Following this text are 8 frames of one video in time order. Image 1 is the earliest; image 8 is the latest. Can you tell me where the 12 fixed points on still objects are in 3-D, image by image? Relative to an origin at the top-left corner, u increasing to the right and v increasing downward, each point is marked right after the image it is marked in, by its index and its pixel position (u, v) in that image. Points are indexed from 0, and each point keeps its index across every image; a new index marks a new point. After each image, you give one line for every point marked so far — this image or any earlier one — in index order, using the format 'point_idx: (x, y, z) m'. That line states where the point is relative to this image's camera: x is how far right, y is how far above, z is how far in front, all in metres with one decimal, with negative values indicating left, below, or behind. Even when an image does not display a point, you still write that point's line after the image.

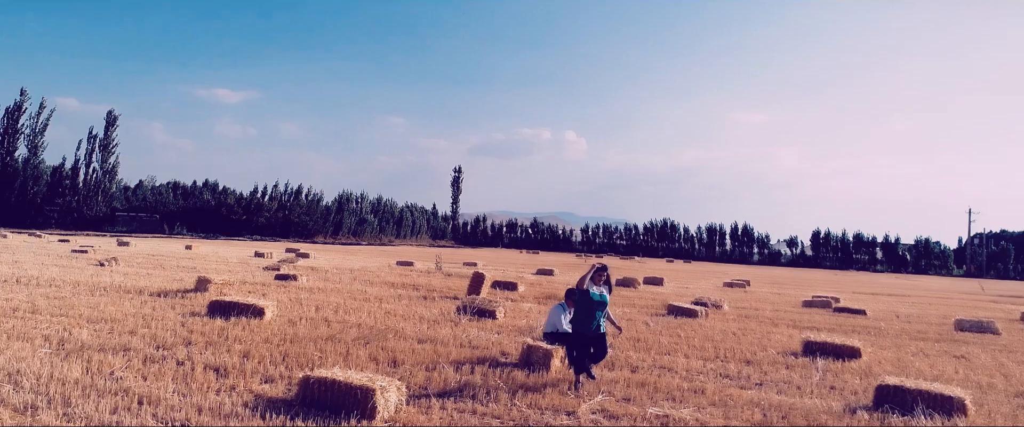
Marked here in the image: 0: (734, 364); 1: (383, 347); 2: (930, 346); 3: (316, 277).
0: (+2.6, -1.7, +8.3) m
1: (-1.4, -1.4, +7.7) m
2: (+6.4, -2.0, +10.8) m
3: (-4.5, -1.5, +16.3) m
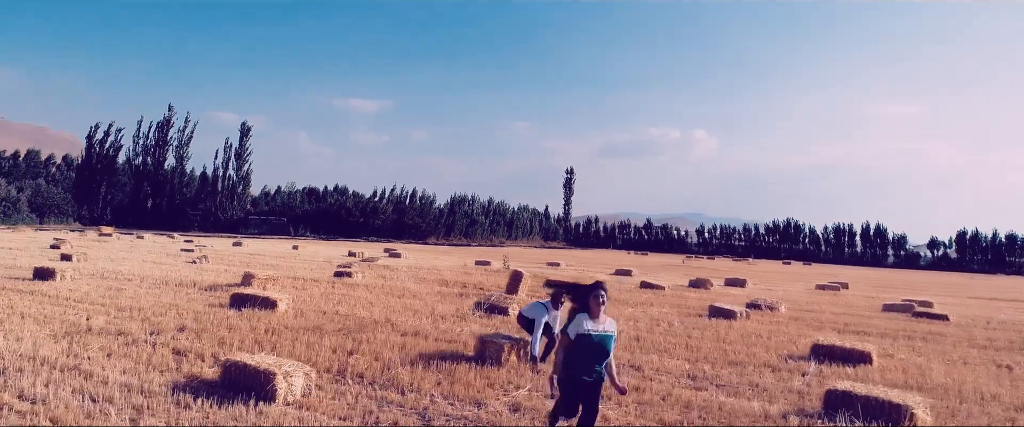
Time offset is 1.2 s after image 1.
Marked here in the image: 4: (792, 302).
0: (+2.3, -1.7, +7.9) m
1: (-1.8, -1.4, +8.1) m
2: (+6.5, -1.9, +9.7) m
3: (-3.3, -1.5, +17.1) m
4: (+6.8, -2.1, +17.1) m
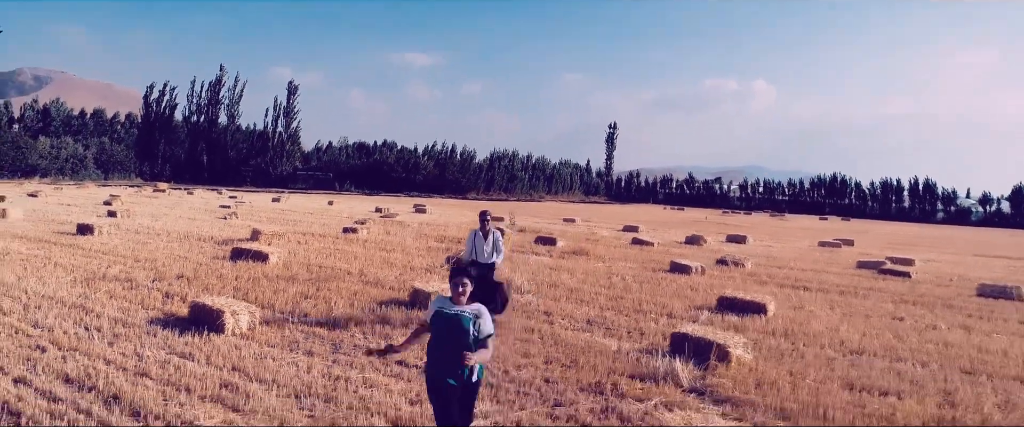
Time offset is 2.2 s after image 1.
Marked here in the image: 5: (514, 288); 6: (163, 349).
0: (+1.4, -1.3, +9.2) m
1: (-2.6, -1.0, +9.6) m
2: (+5.8, -1.4, +10.7) m
3: (-3.4, -0.5, +18.8) m
4: (+6.6, -1.1, +18.1) m
5: (0.0, -1.1, +10.6) m
6: (-3.1, -1.2, +6.4) m
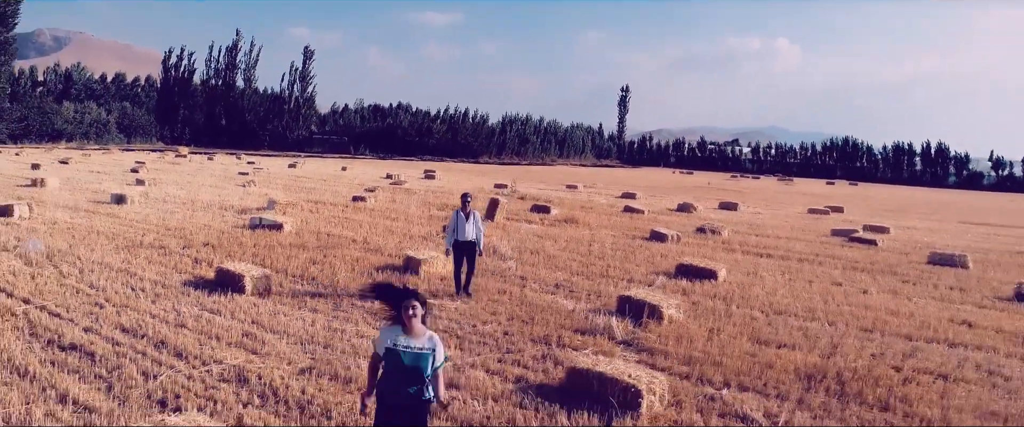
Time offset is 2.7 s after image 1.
0: (+1.1, -0.9, +10.6) m
1: (-2.9, -0.6, +11.1) m
2: (+5.5, -1.0, +12.0) m
3: (-3.5, +0.4, +20.2) m
4: (+6.5, -0.4, +19.3) m
5: (-0.2, -0.7, +12.0) m
6: (-3.5, -1.0, +7.8) m
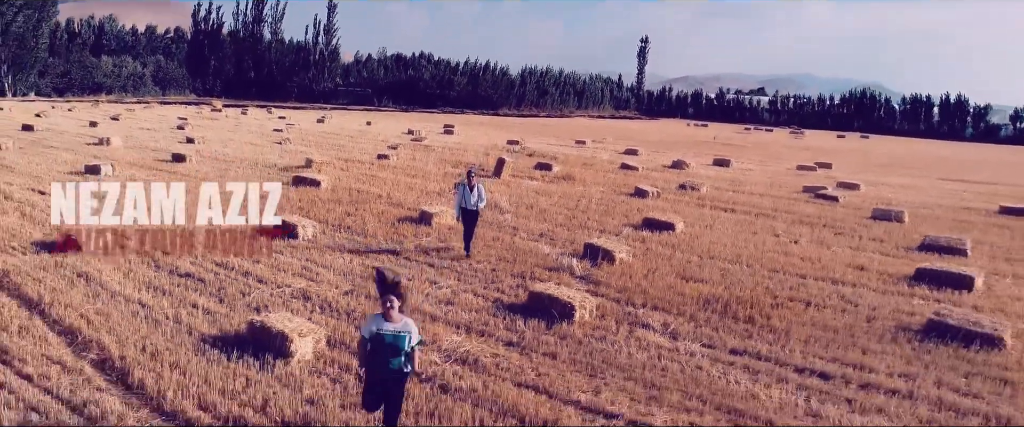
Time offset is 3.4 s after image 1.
0: (+1.0, -0.2, +13.1) m
1: (-2.9, +0.1, +13.7) m
2: (+5.5, -0.3, +14.3) m
3: (-3.3, +1.8, +22.7) m
4: (+6.7, +0.9, +21.5) m
5: (-0.3, +0.1, +14.5) m
6: (-3.6, -0.5, +10.5) m
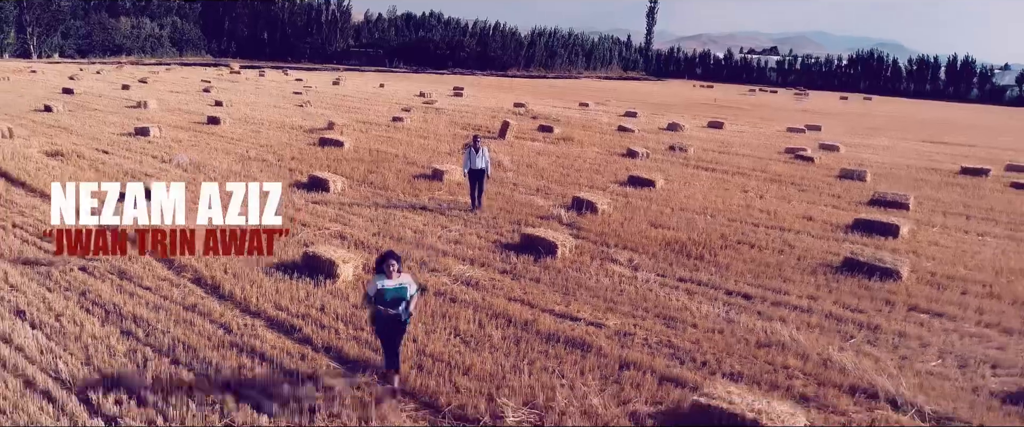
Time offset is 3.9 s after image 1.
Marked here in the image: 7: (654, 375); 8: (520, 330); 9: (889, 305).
0: (+1.0, +0.6, +15.0) m
1: (-2.9, +1.0, +15.6) m
2: (+5.5, +0.7, +16.2) m
3: (-3.1, +3.2, +24.5) m
4: (+6.9, +2.3, +23.3) m
5: (-0.2, +1.1, +16.4) m
6: (-3.7, +0.3, +12.5) m
7: (+1.2, -1.4, +6.3) m
8: (+0.1, -1.2, +7.1) m
9: (+4.5, -1.1, +8.6) m
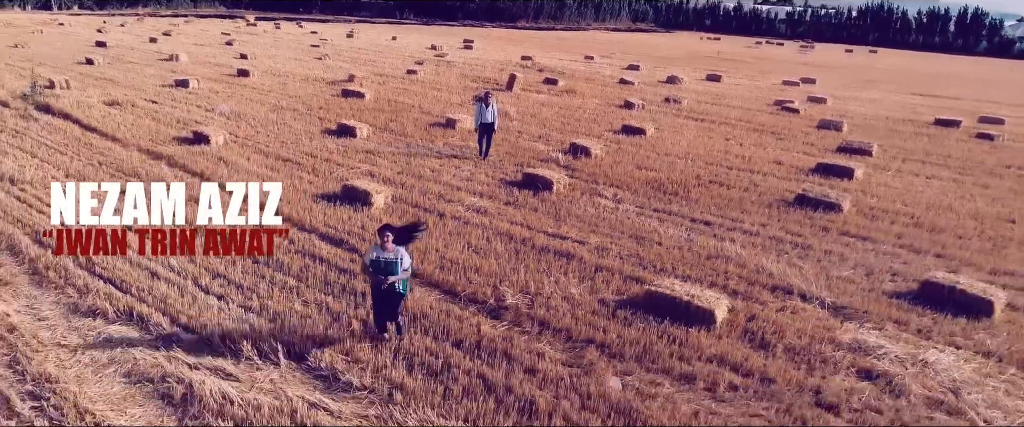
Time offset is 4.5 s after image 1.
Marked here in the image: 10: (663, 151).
0: (+1.2, +1.9, +16.7) m
1: (-2.8, +2.4, +17.4) m
2: (+5.6, +2.0, +17.9) m
3: (-2.9, +5.2, +26.1) m
4: (+7.1, +4.1, +24.8) m
5: (-0.1, +2.5, +18.1) m
6: (-3.6, +1.4, +14.3) m
7: (+1.2, -0.7, +8.2) m
8: (+0.1, -0.4, +9.0) m
9: (+4.6, -0.3, +10.4) m
10: (+3.2, +1.3, +15.2) m
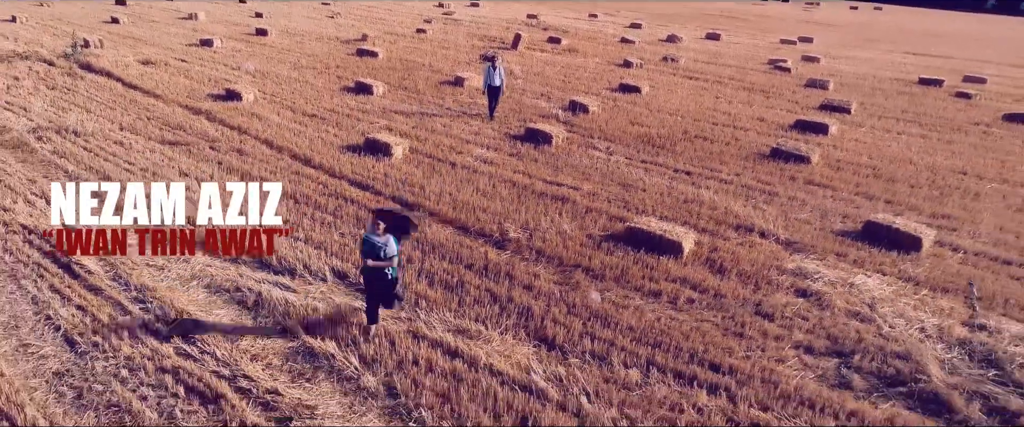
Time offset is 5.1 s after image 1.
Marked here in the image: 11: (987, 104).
0: (+1.3, +3.1, +18.0) m
1: (-2.7, +3.7, +18.6) m
2: (+5.7, +3.3, +19.1) m
3: (-2.7, +6.9, +27.2) m
4: (+7.3, +5.7, +25.9) m
5: (0.0, +3.7, +19.3) m
6: (-3.5, +2.5, +15.6) m
7: (+1.3, 0.0, +9.6) m
8: (+0.1, +0.4, +10.4) m
9: (+4.6, +0.5, +11.8) m
10: (+3.3, +2.4, +16.4) m
11: (+13.0, +3.0, +19.6) m
